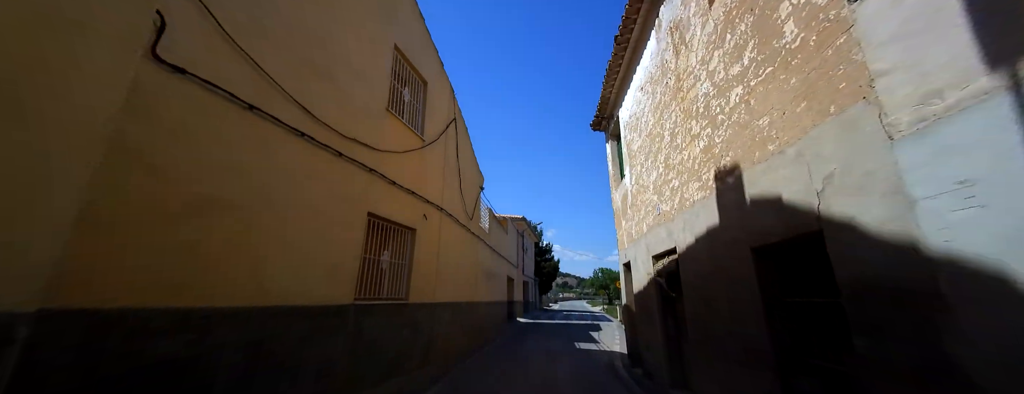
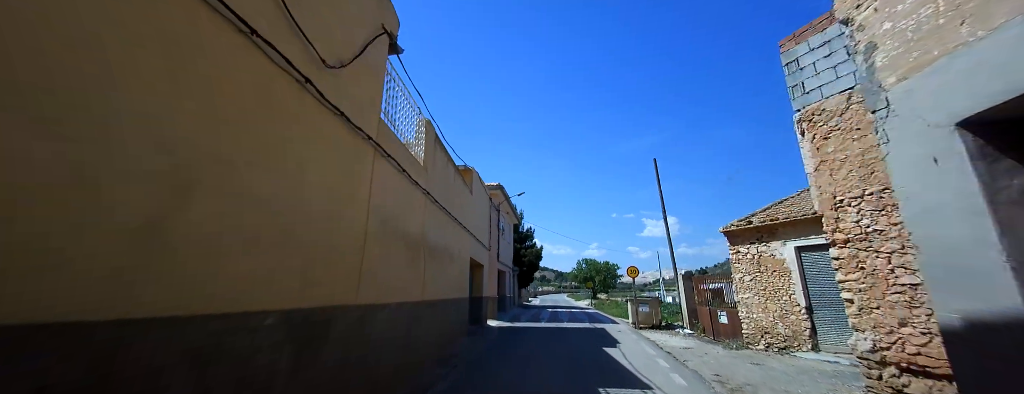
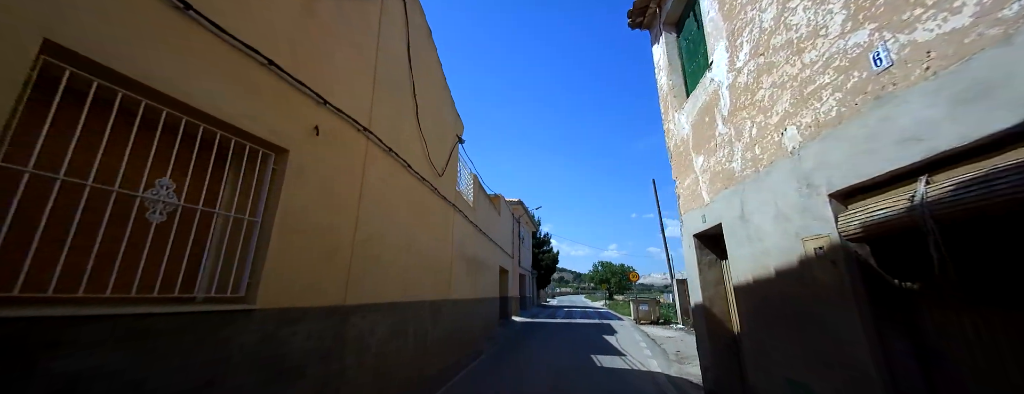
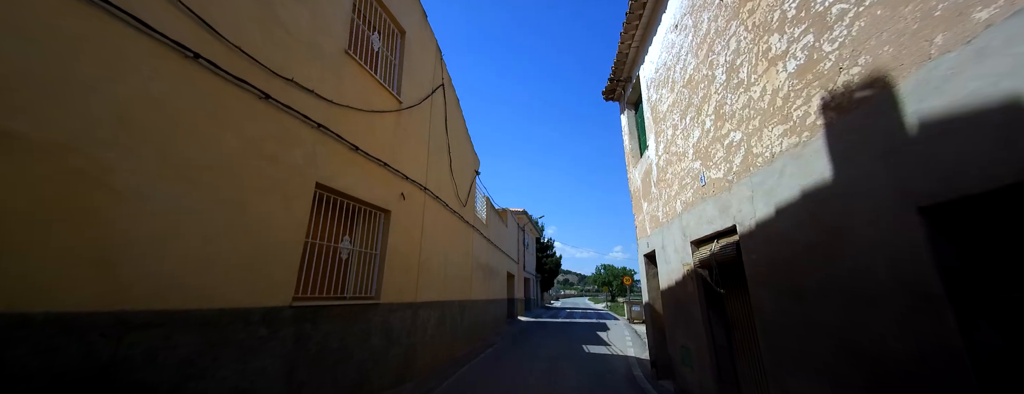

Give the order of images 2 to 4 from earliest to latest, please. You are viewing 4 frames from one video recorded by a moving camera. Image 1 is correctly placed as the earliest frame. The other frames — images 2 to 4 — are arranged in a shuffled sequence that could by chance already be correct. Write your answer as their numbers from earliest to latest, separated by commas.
4, 3, 2
